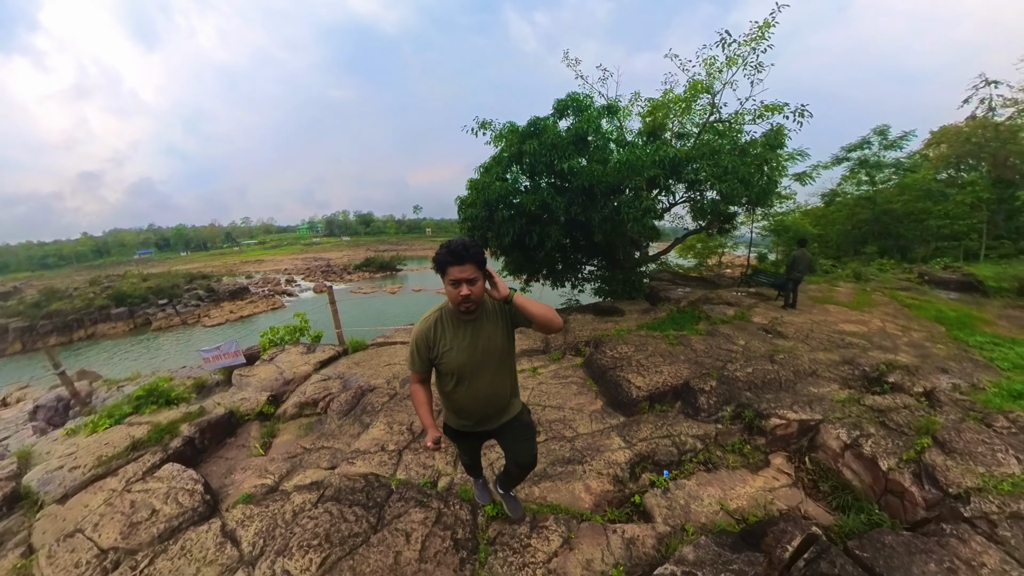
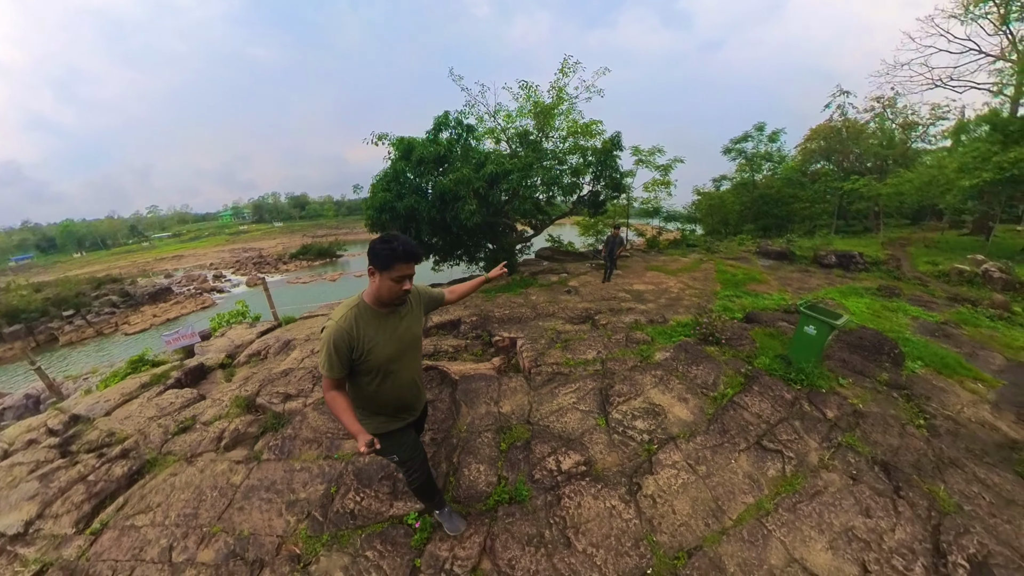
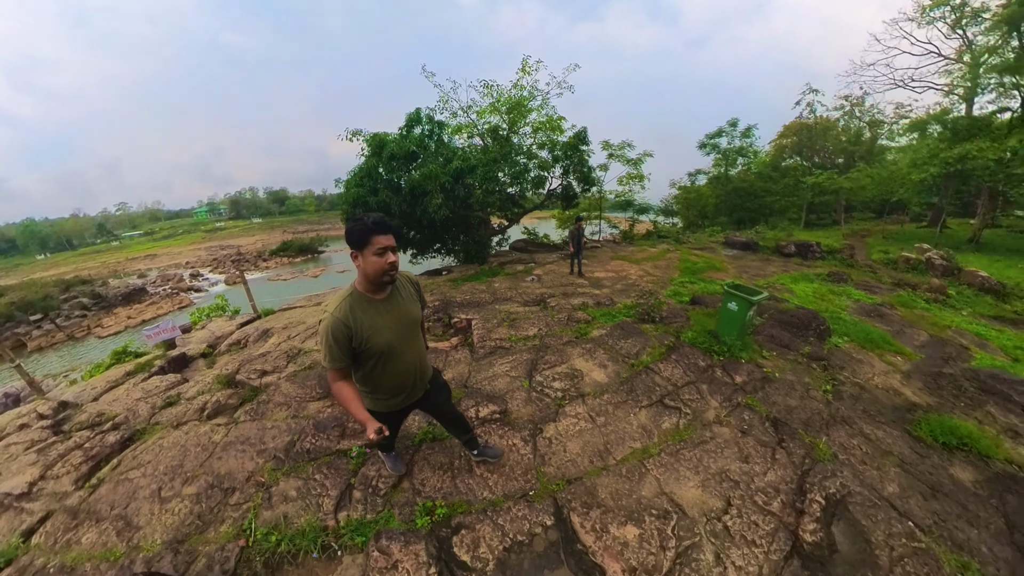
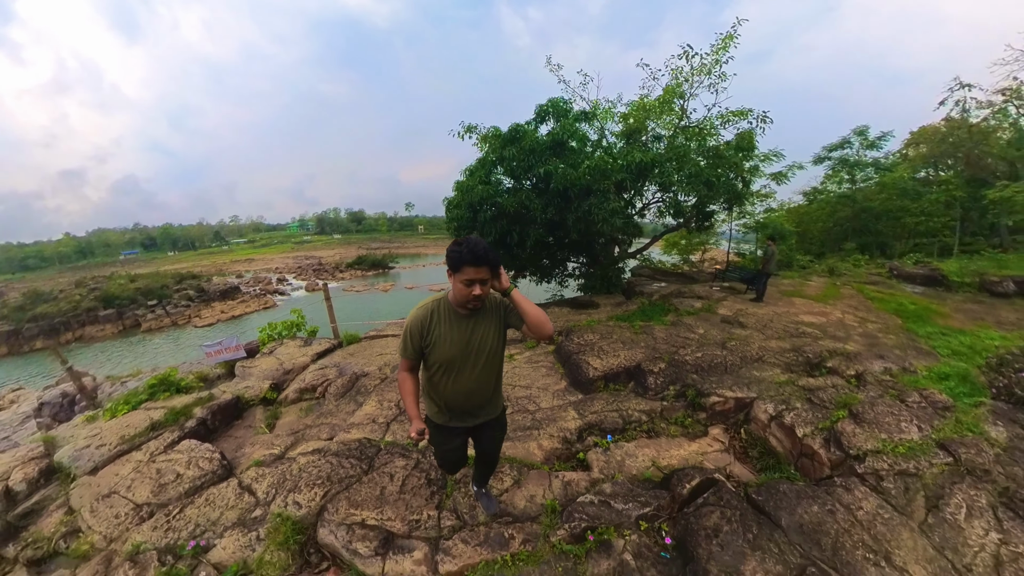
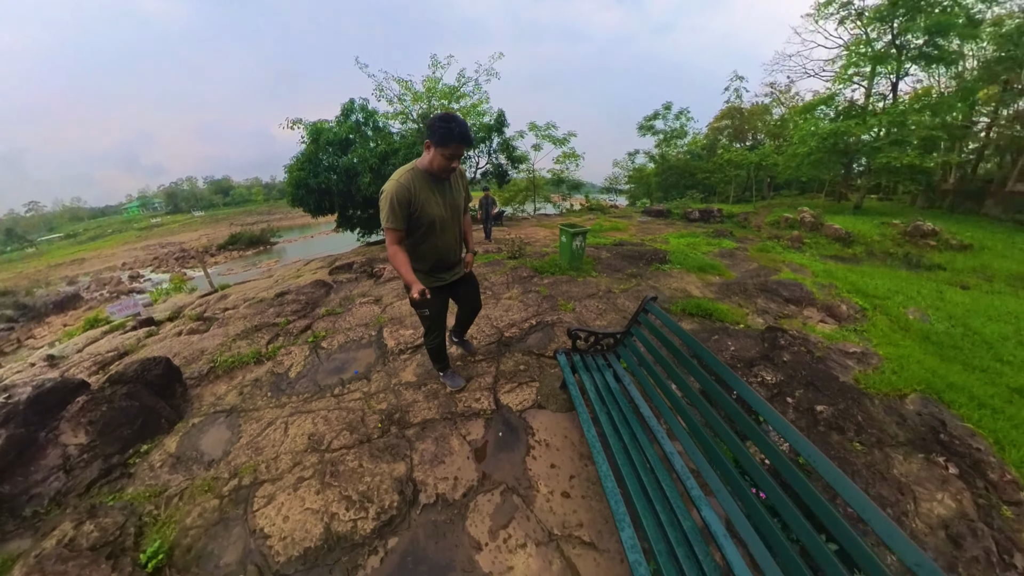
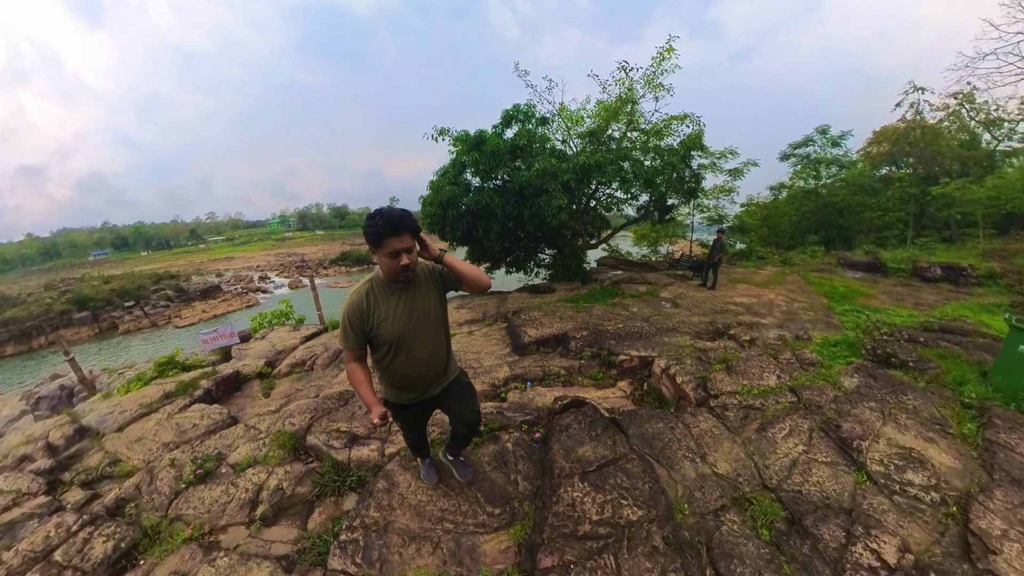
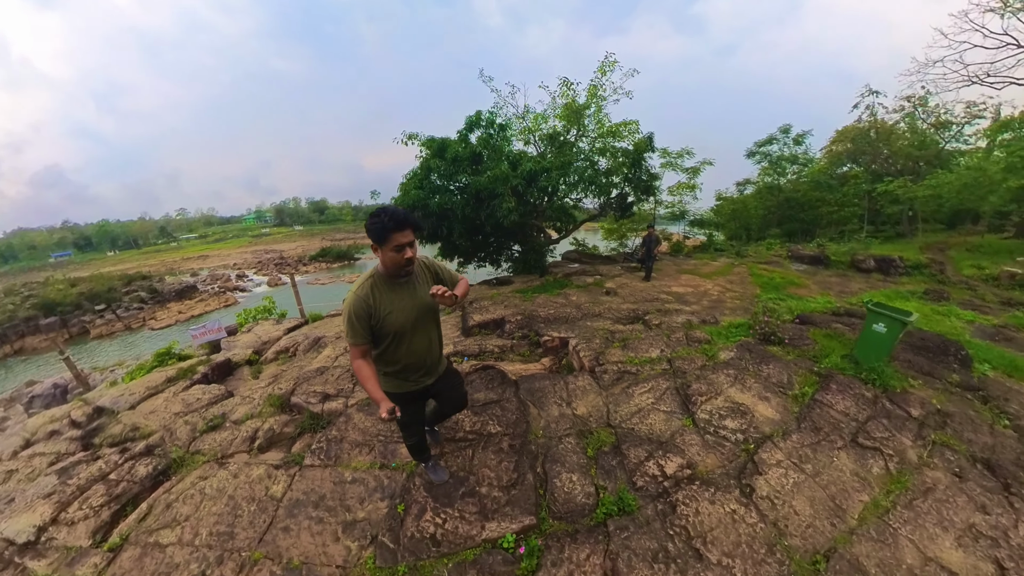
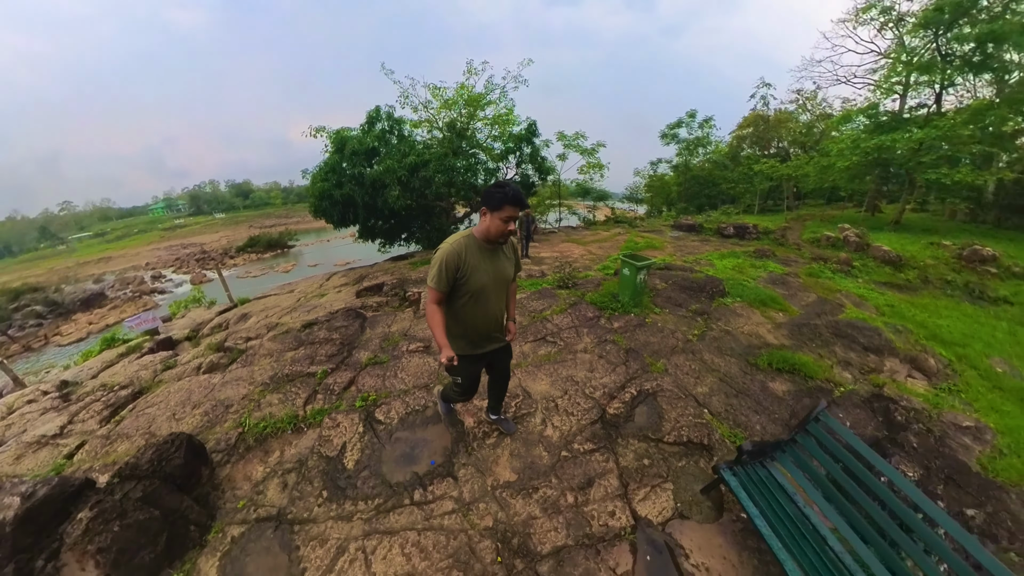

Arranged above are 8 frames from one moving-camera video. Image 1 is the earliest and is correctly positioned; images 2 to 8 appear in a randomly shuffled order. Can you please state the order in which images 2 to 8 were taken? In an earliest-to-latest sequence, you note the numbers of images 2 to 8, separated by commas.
4, 6, 7, 2, 3, 8, 5
